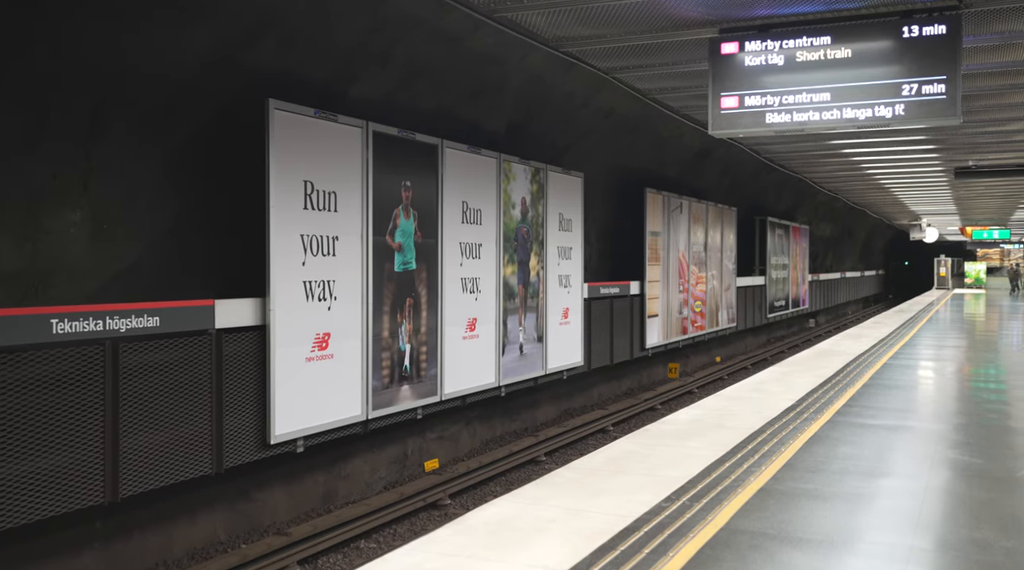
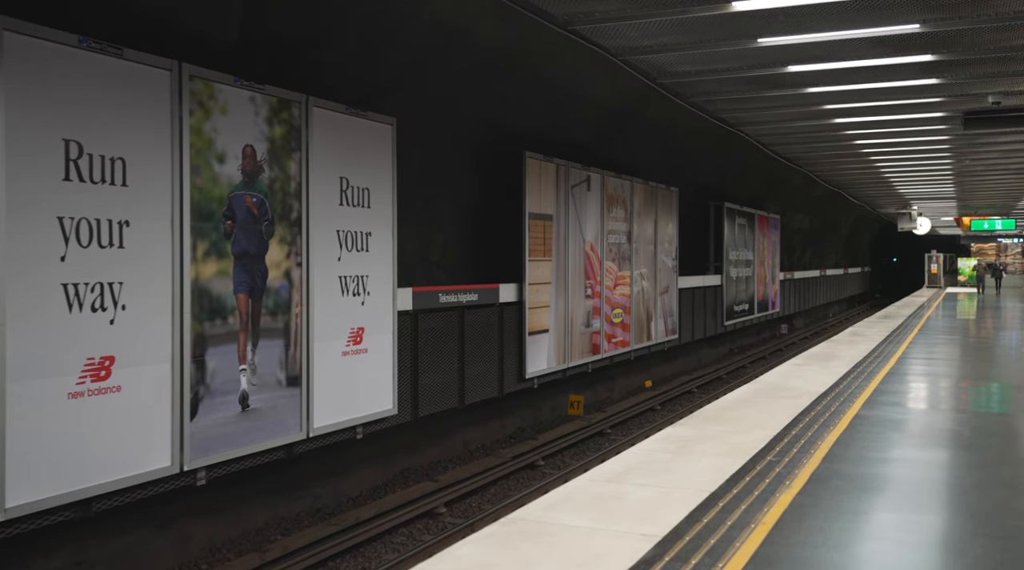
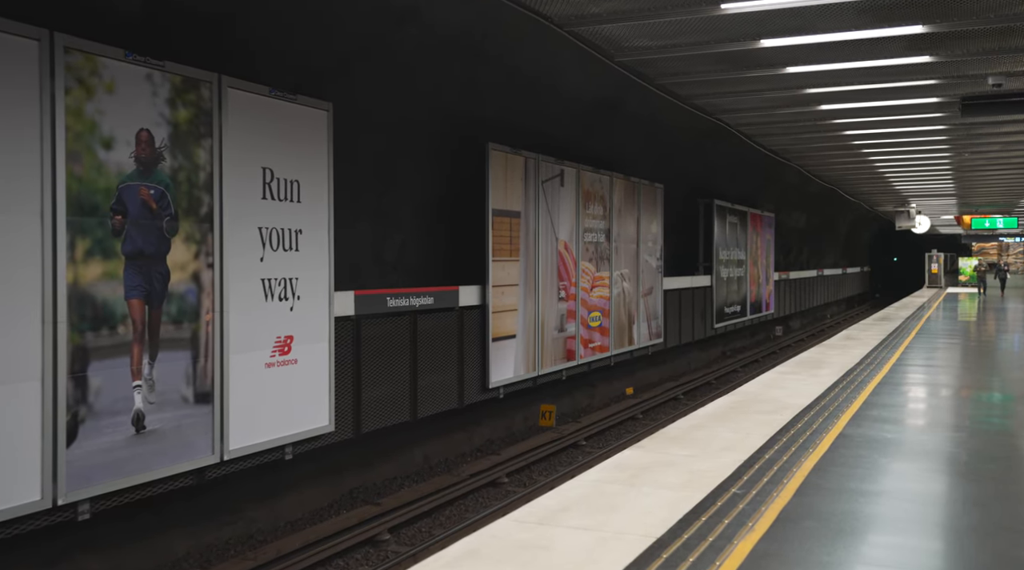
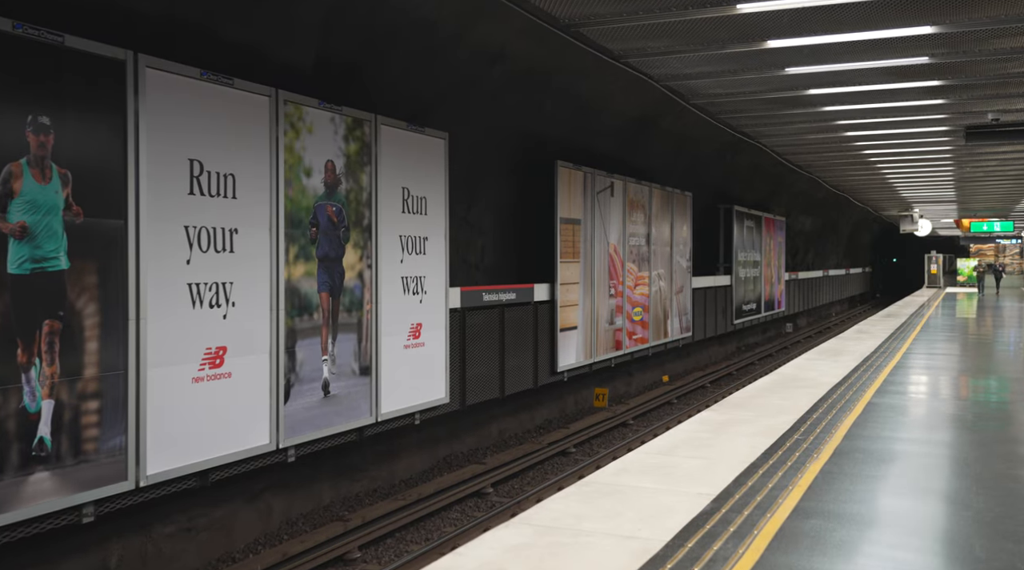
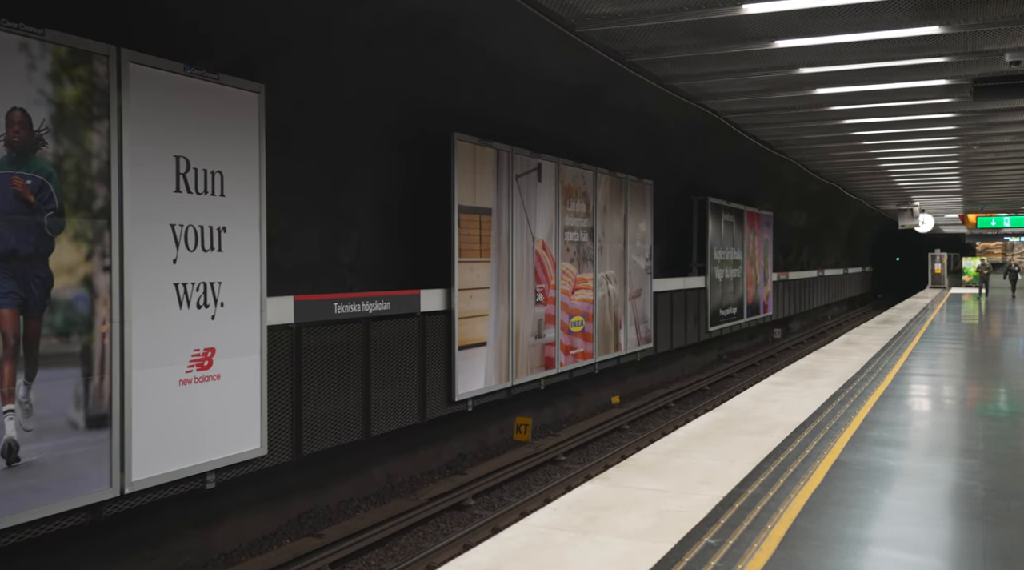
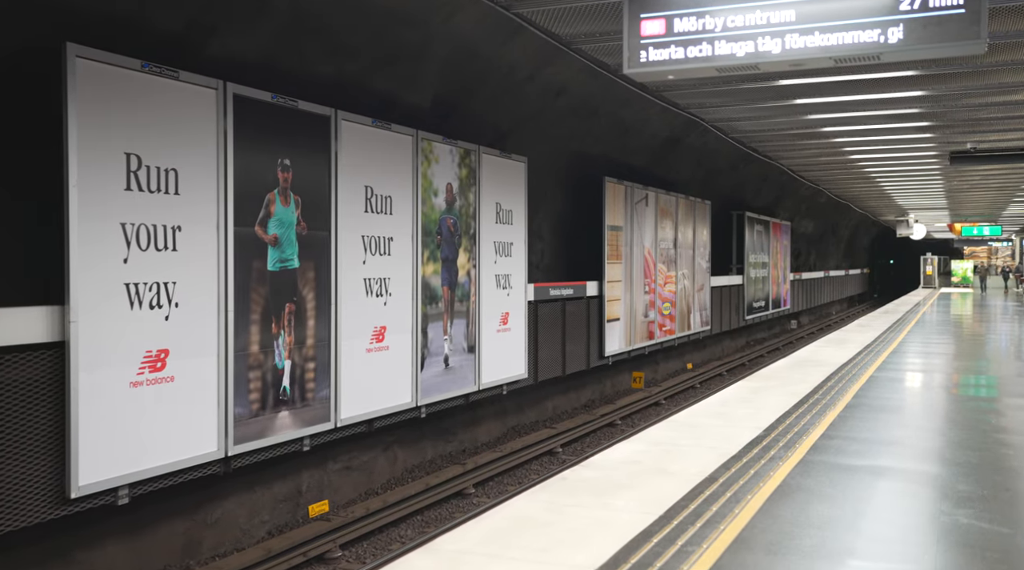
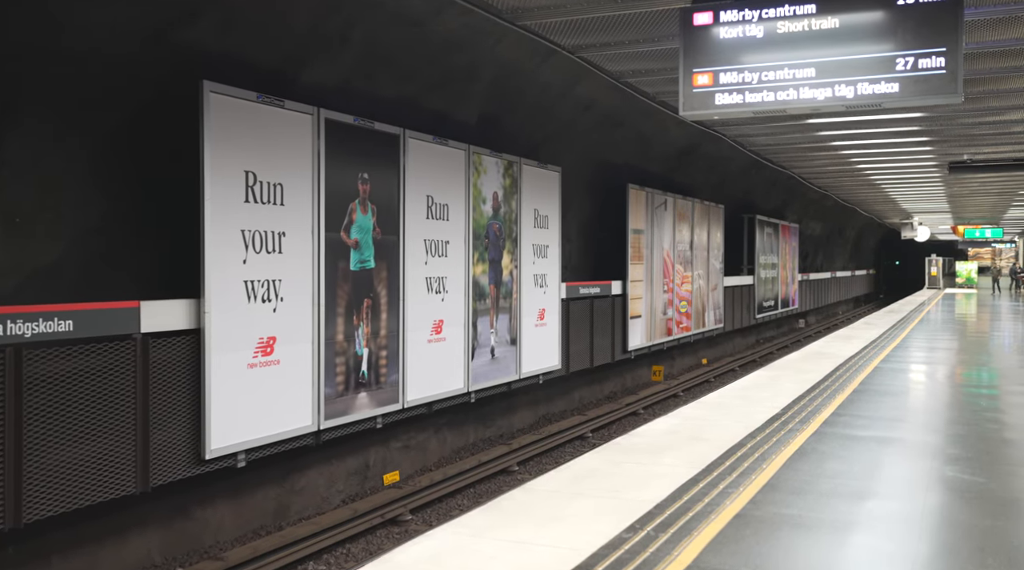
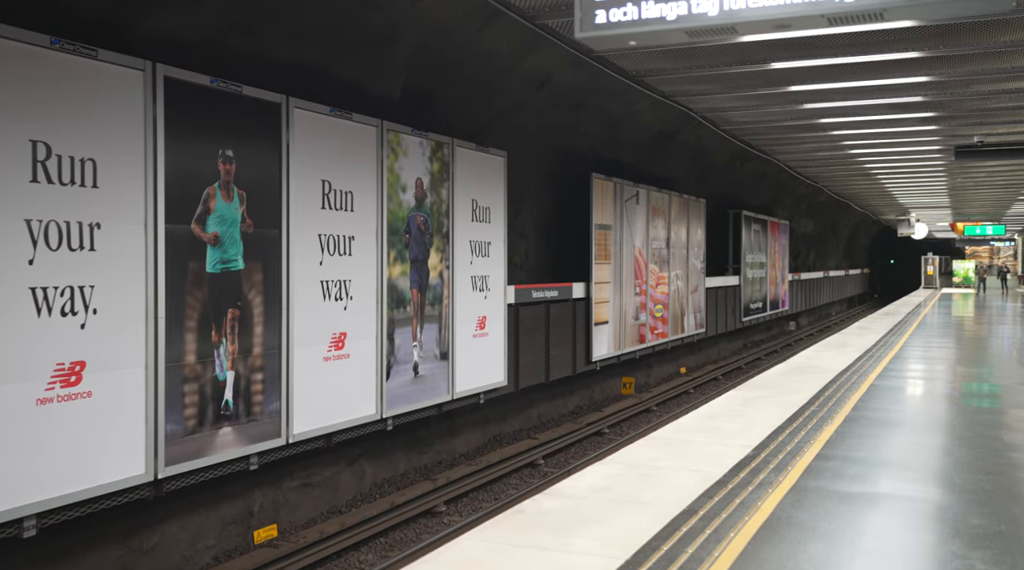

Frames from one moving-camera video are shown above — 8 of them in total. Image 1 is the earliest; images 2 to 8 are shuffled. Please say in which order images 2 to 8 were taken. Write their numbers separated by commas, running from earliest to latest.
7, 6, 8, 4, 2, 3, 5
